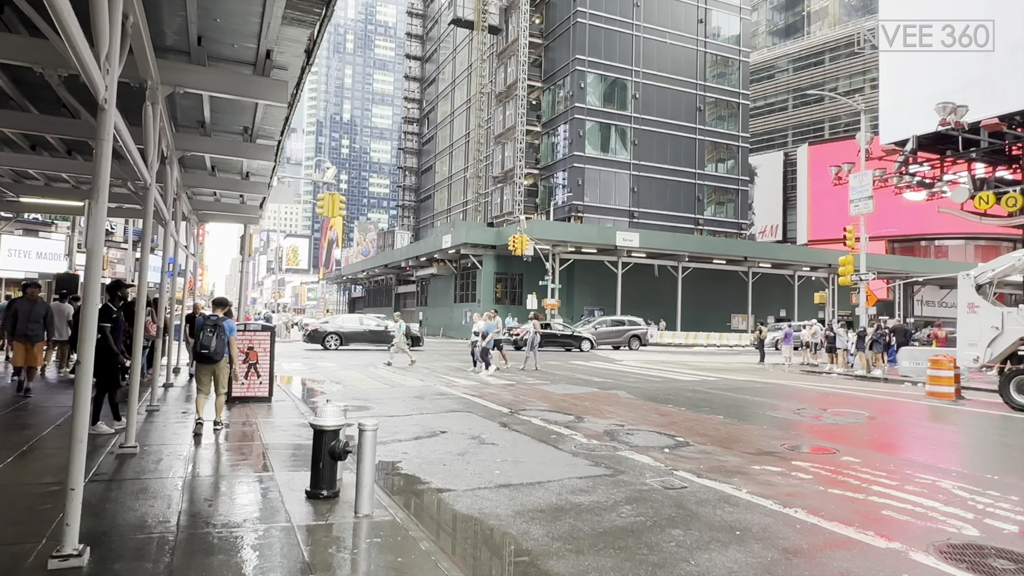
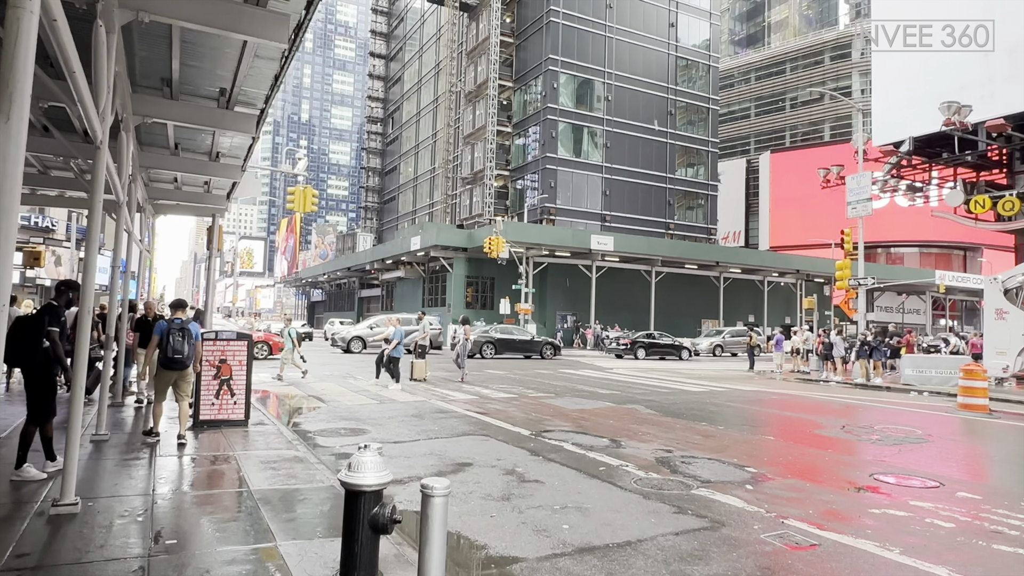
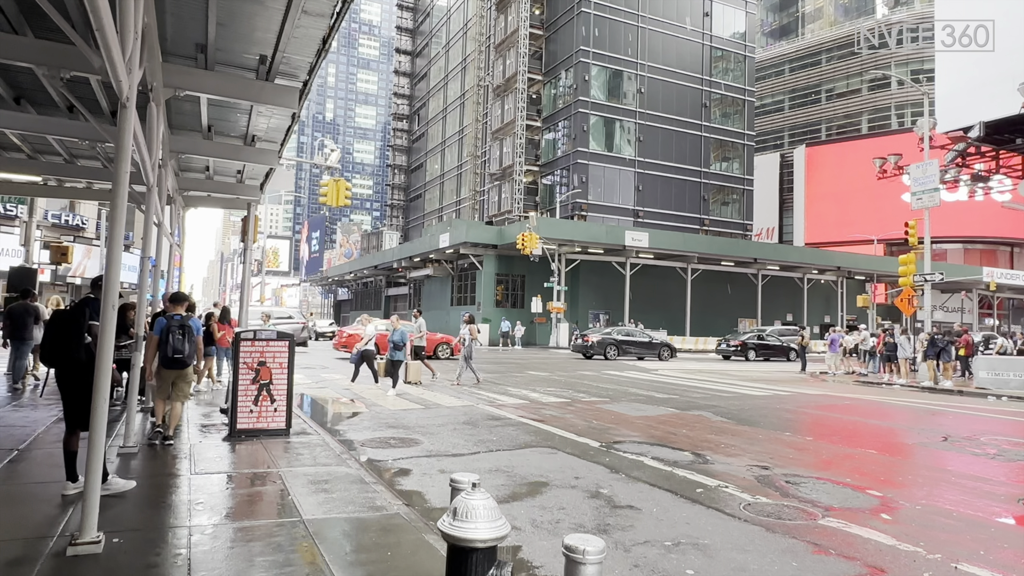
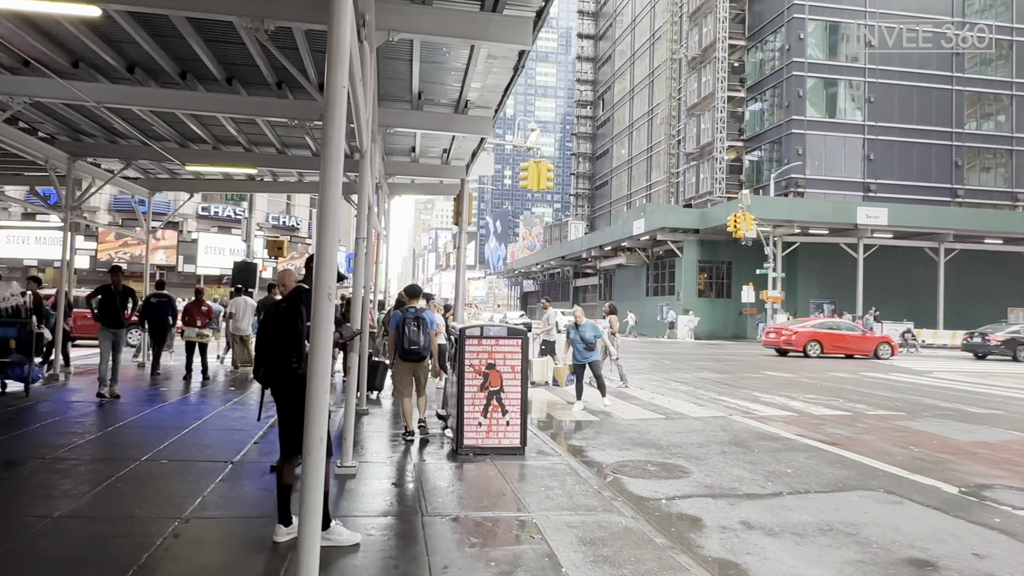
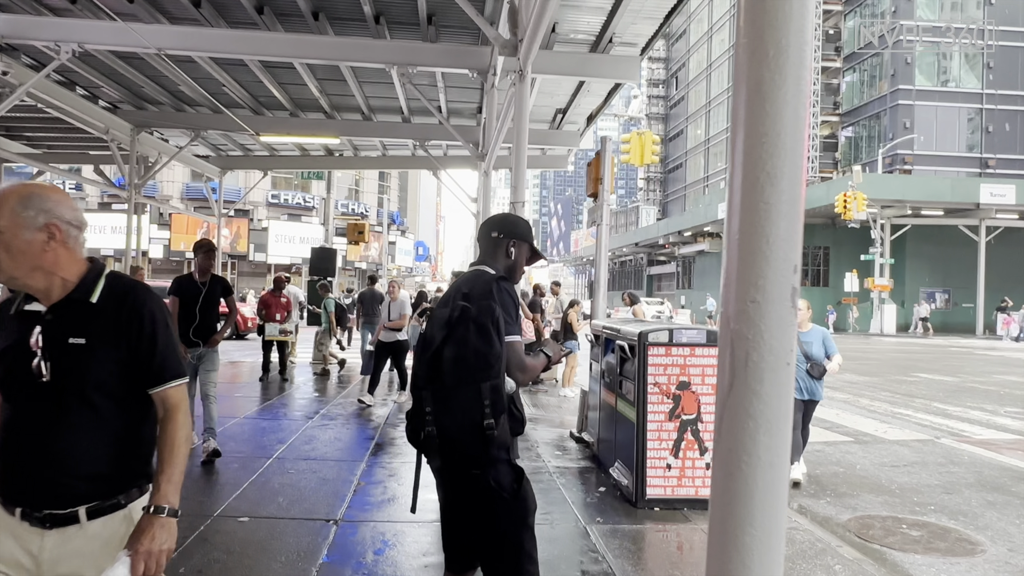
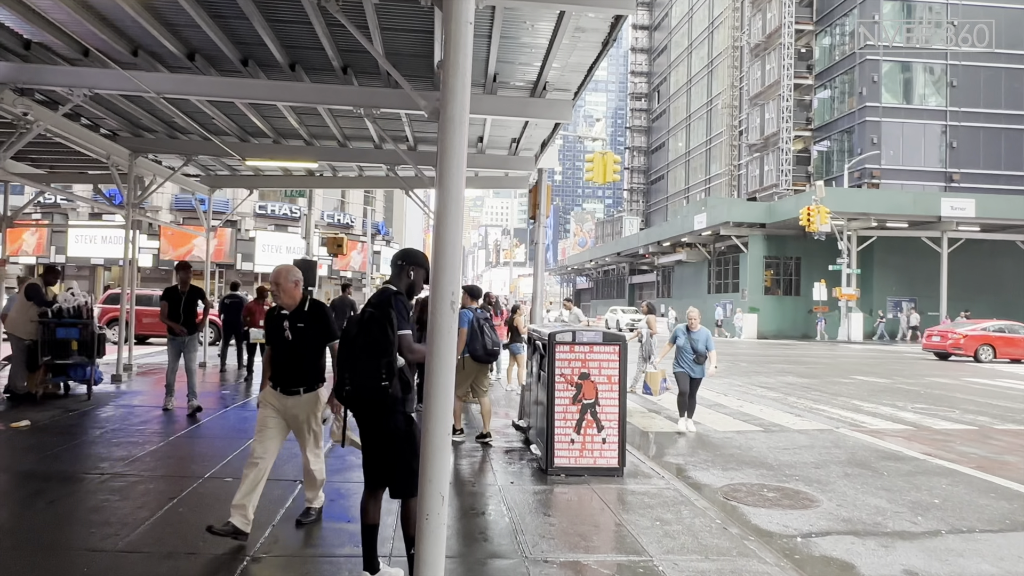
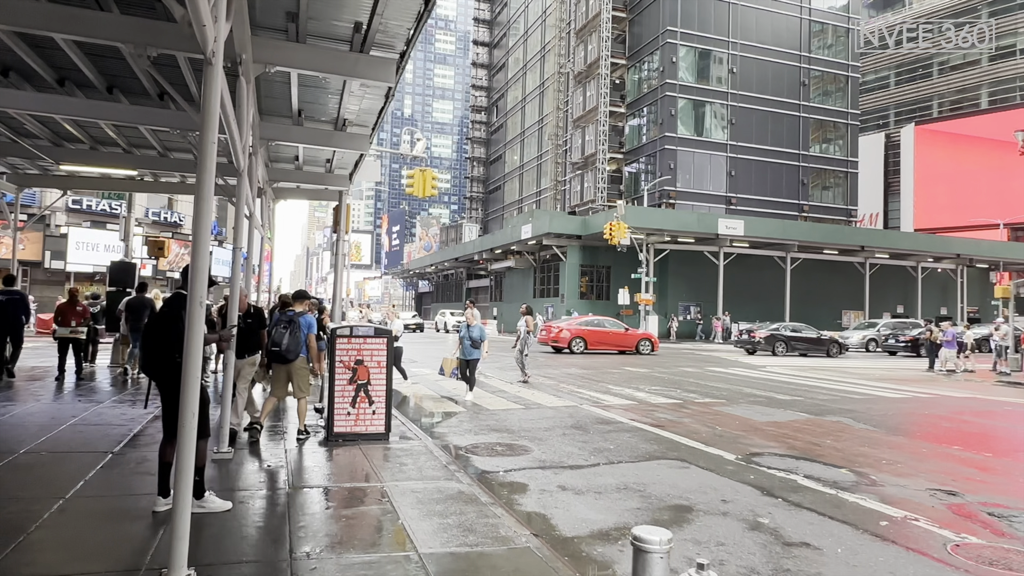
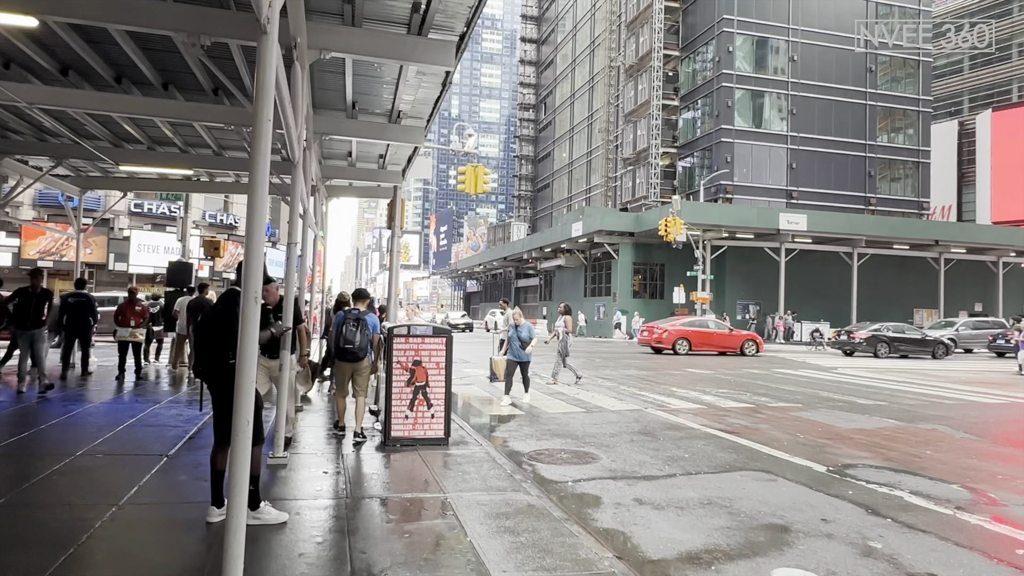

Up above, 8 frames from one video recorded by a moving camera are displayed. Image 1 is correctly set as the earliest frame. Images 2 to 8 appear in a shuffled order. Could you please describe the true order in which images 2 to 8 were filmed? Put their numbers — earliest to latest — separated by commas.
2, 3, 7, 8, 4, 6, 5
